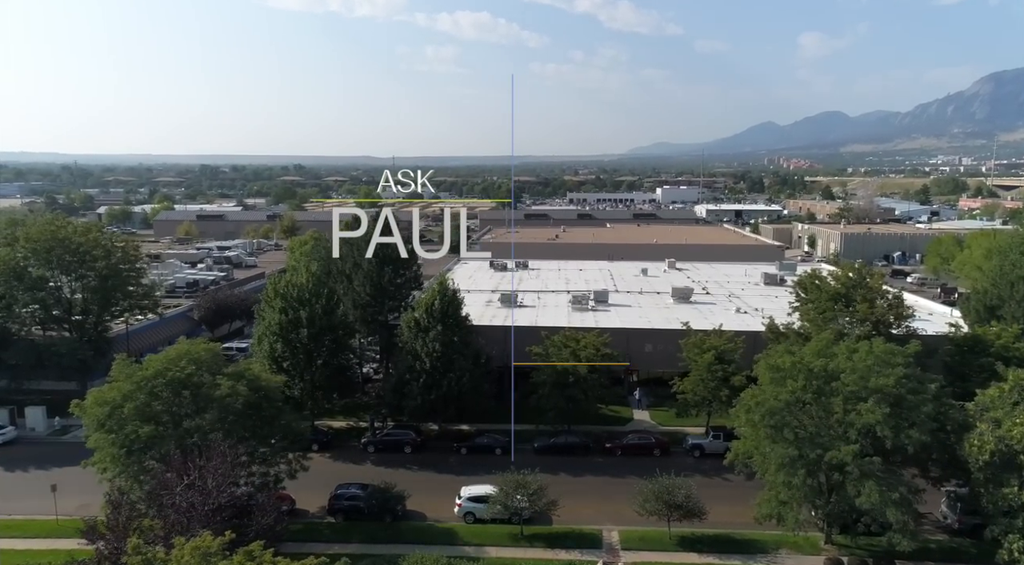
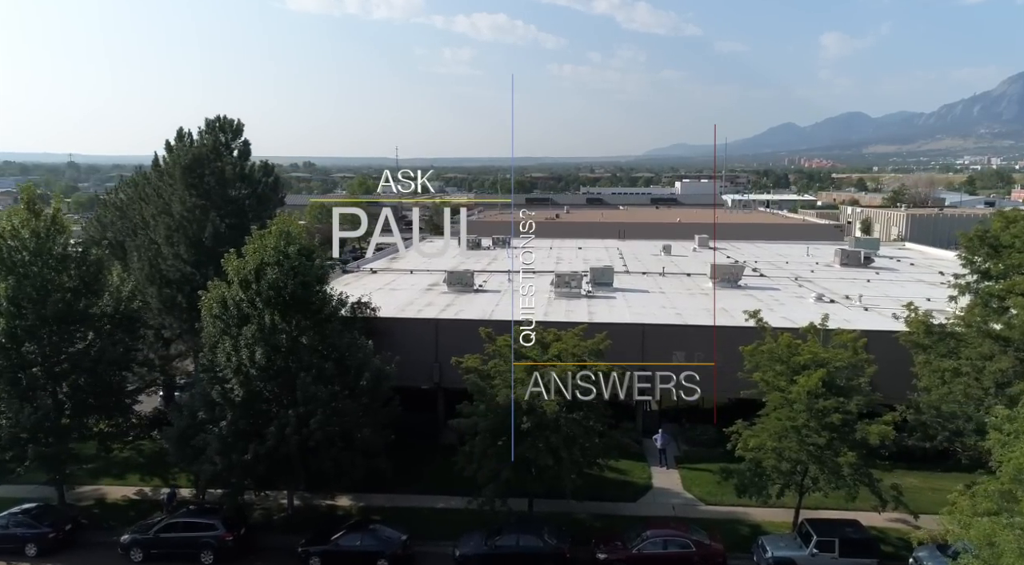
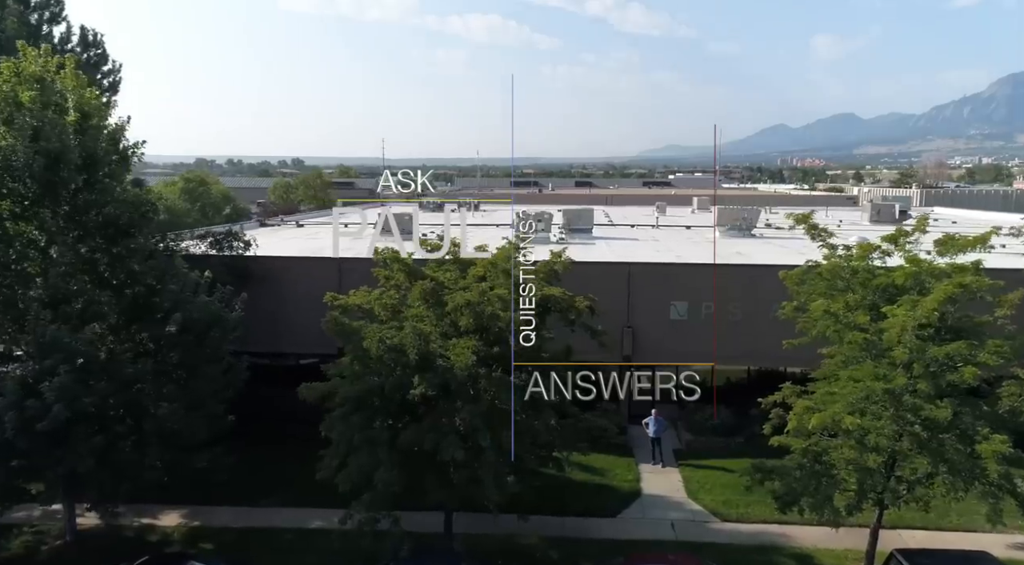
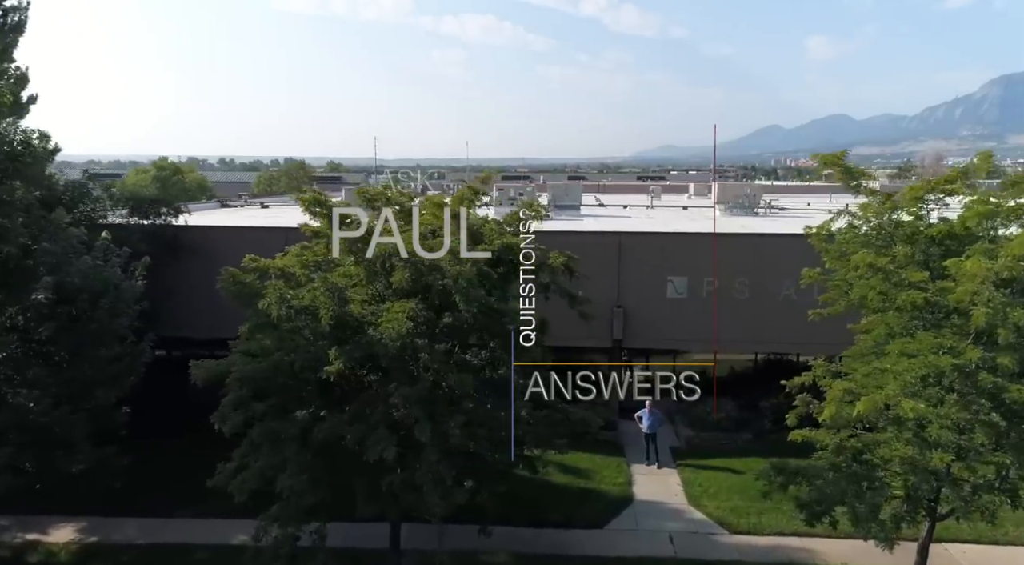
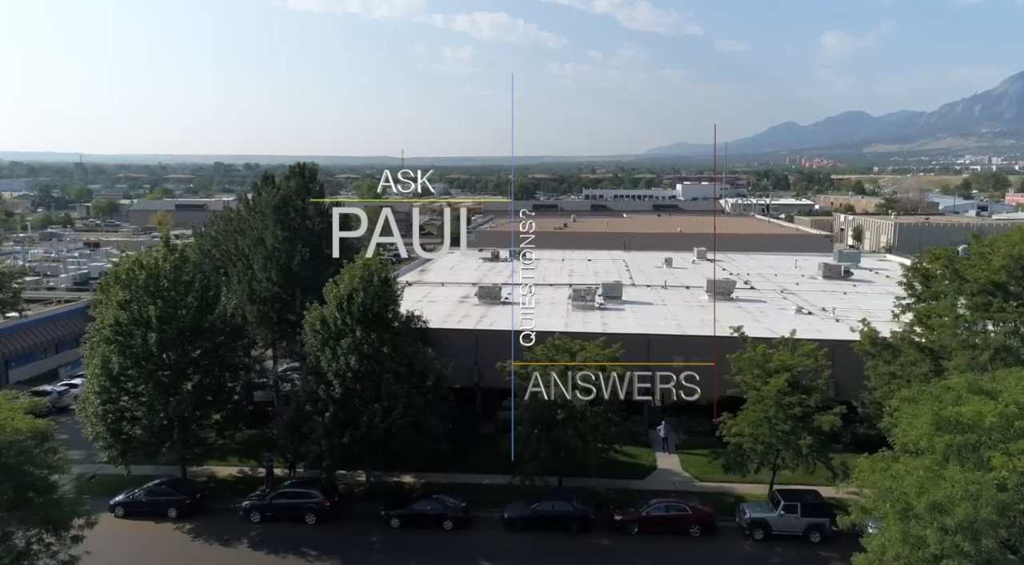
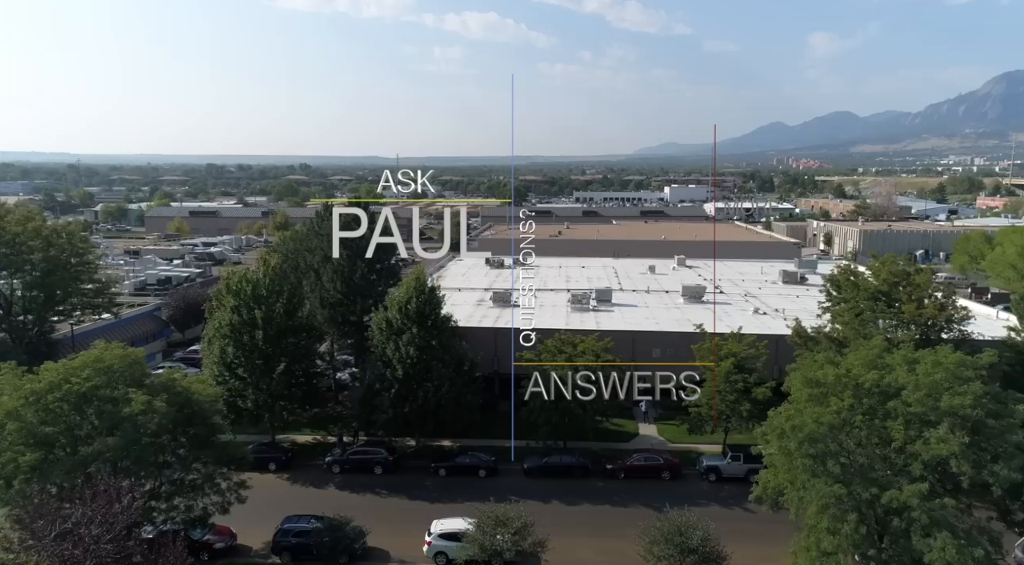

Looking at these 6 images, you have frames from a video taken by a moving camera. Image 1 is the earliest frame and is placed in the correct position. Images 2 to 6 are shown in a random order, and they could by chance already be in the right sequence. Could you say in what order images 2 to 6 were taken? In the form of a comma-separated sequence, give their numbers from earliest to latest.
6, 5, 2, 3, 4
